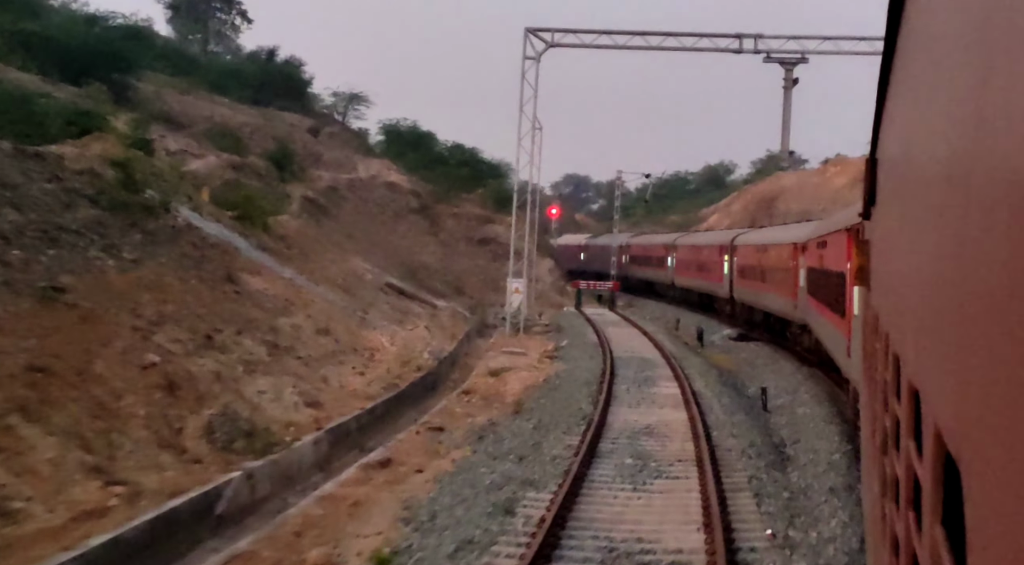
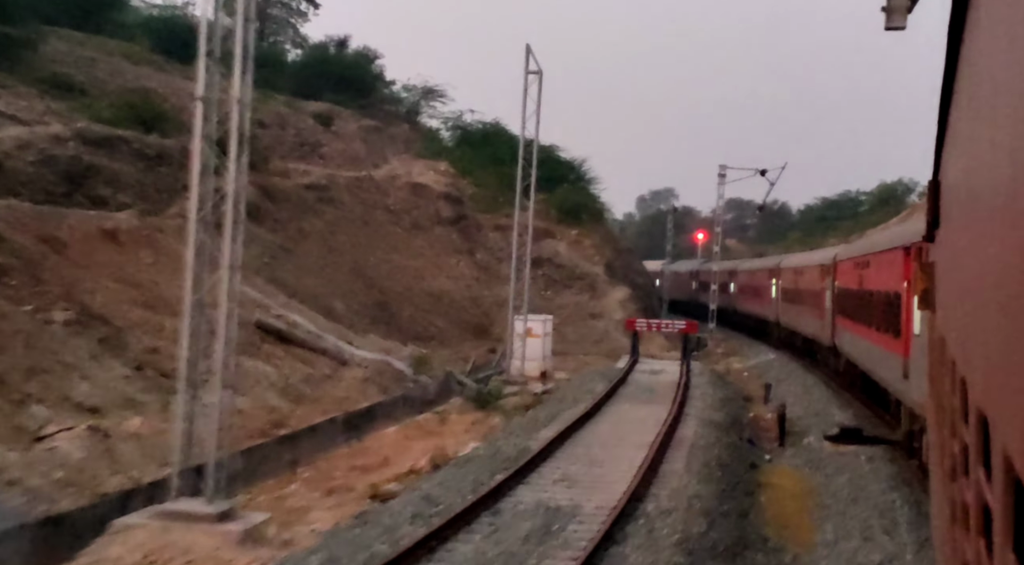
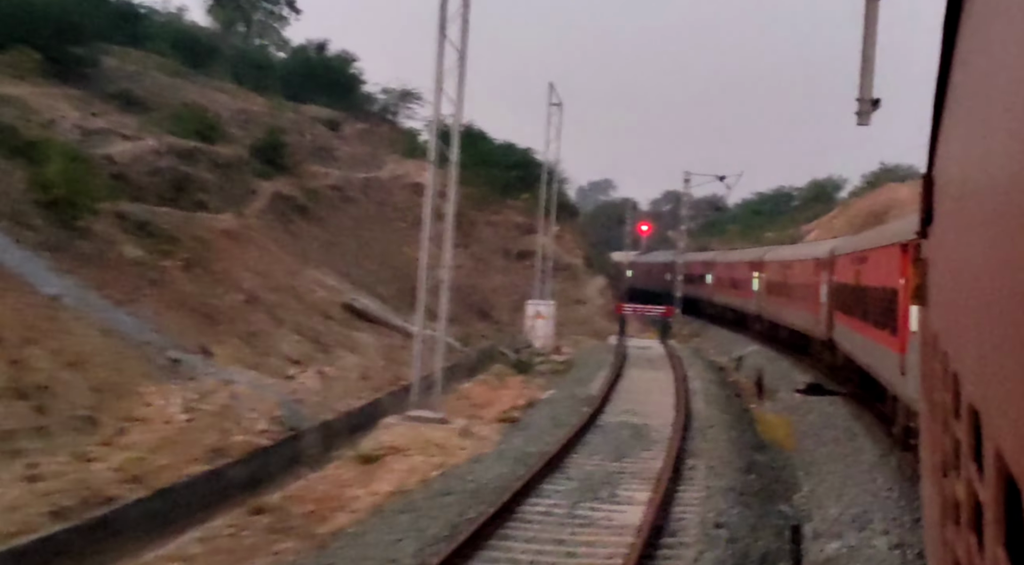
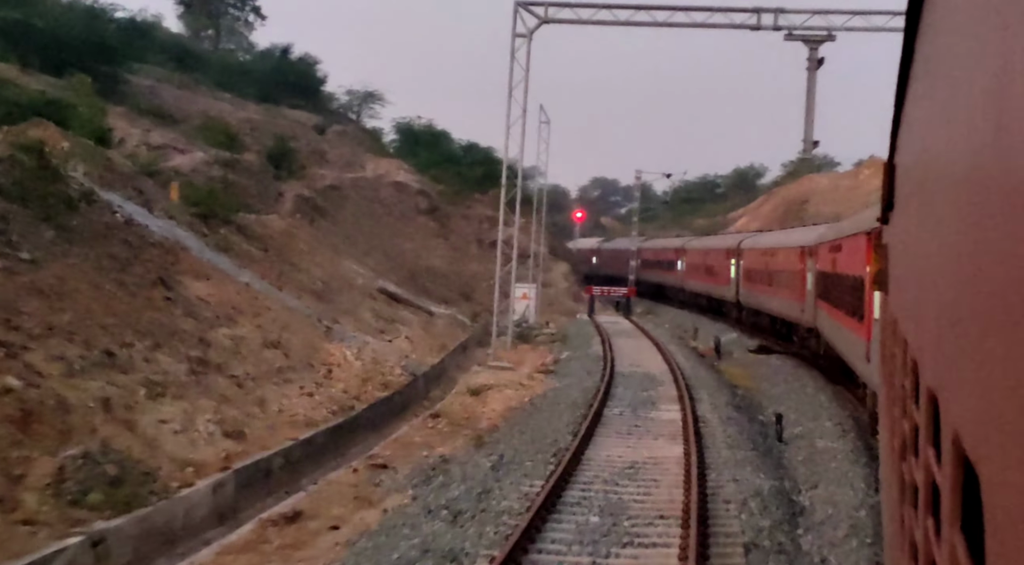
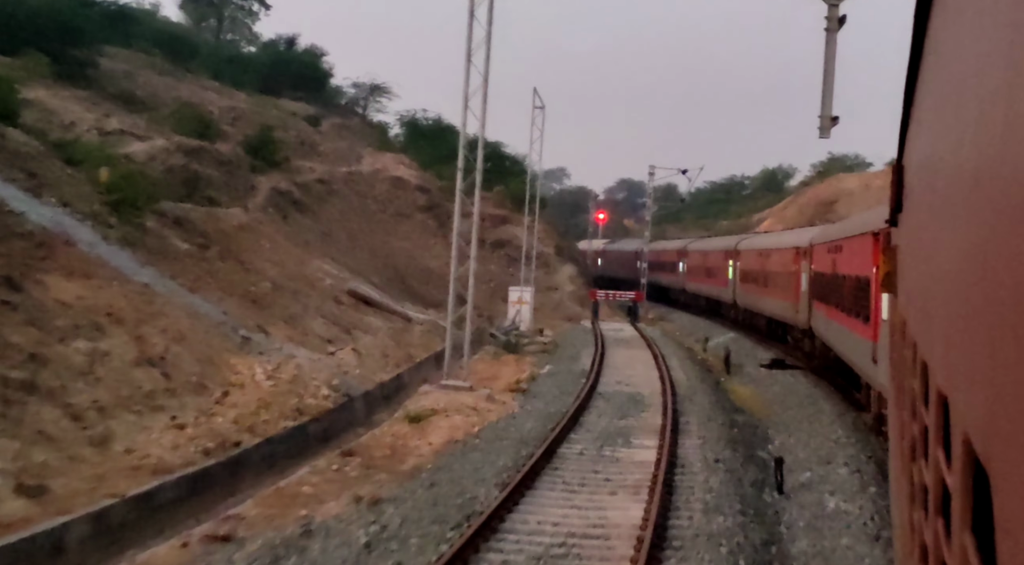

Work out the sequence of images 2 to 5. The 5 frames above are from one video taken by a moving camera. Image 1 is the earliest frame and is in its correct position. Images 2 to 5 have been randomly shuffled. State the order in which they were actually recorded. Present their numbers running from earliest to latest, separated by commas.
4, 5, 3, 2
